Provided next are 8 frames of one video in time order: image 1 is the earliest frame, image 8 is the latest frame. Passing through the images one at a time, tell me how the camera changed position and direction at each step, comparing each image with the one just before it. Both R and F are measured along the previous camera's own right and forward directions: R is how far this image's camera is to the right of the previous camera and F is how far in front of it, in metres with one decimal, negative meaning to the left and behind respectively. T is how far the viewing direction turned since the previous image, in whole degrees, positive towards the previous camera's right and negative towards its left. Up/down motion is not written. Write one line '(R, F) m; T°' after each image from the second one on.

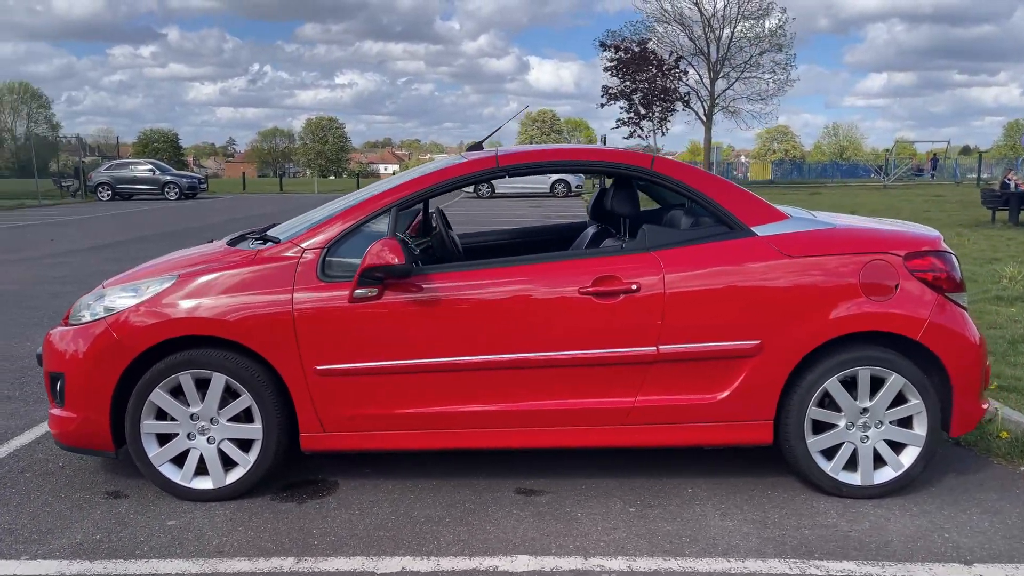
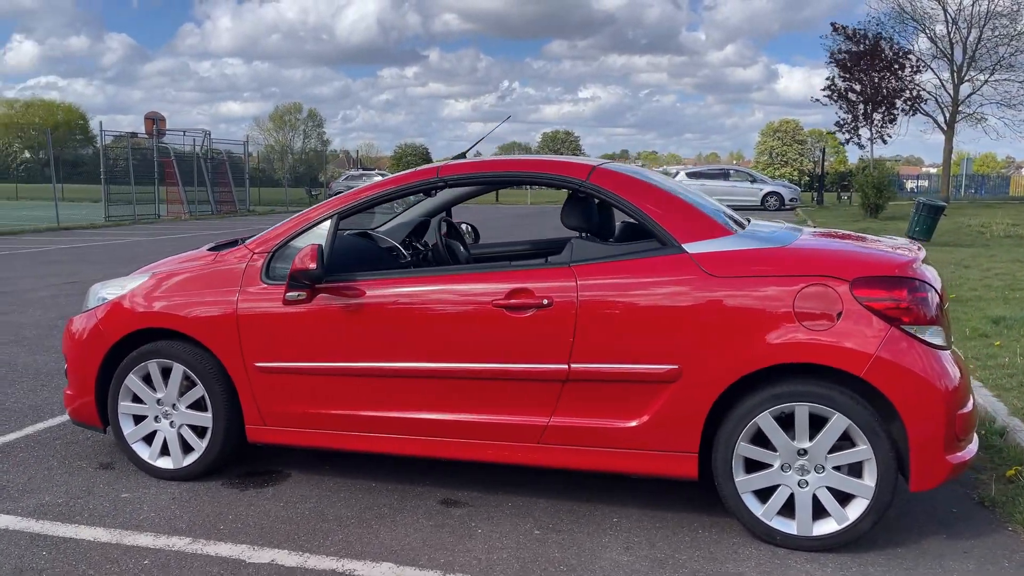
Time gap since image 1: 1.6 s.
(+1.3, +0.2) m; -16°
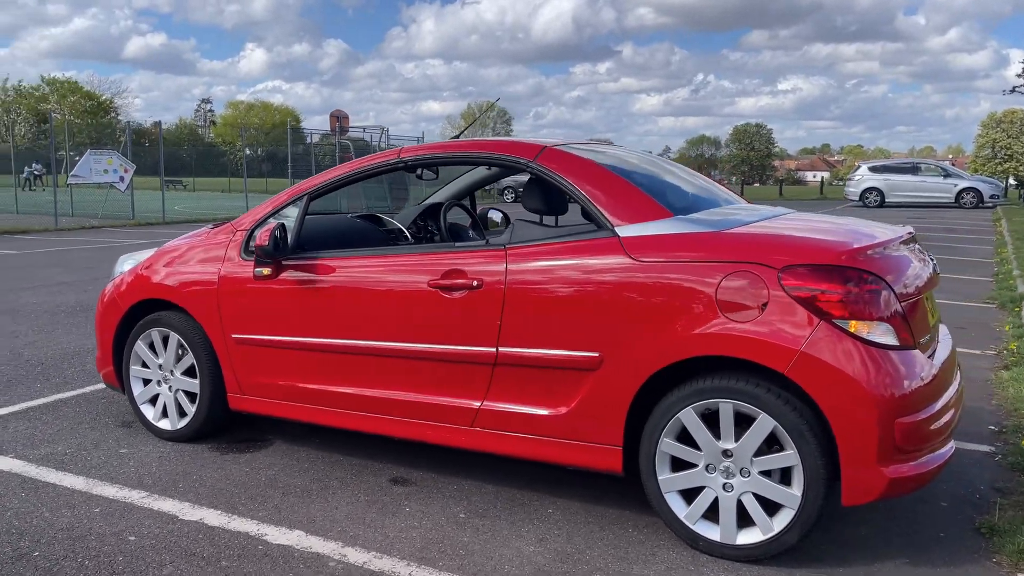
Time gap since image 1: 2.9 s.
(+1.0, +0.2) m; -12°
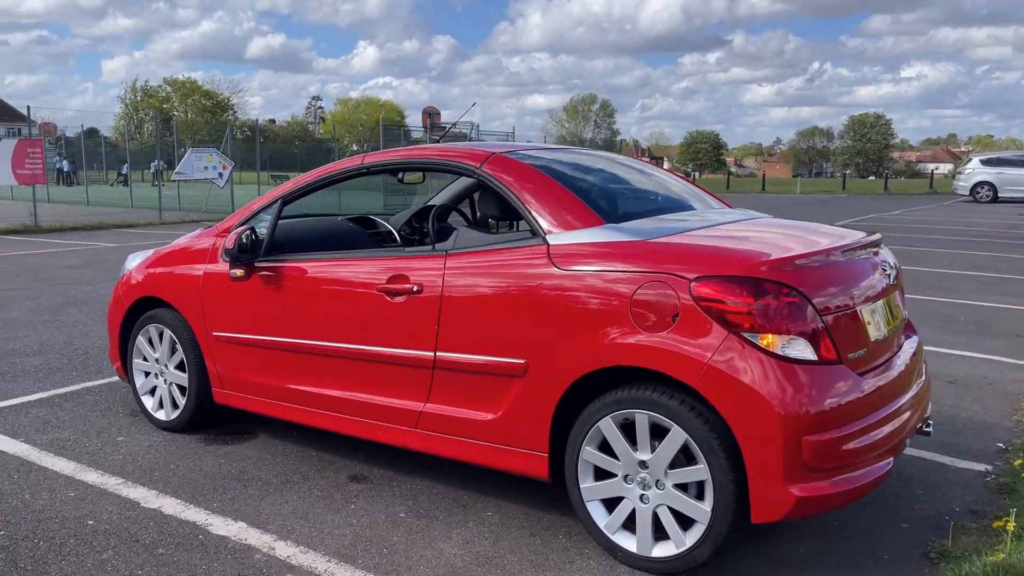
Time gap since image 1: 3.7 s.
(+0.7, 0.0) m; -7°
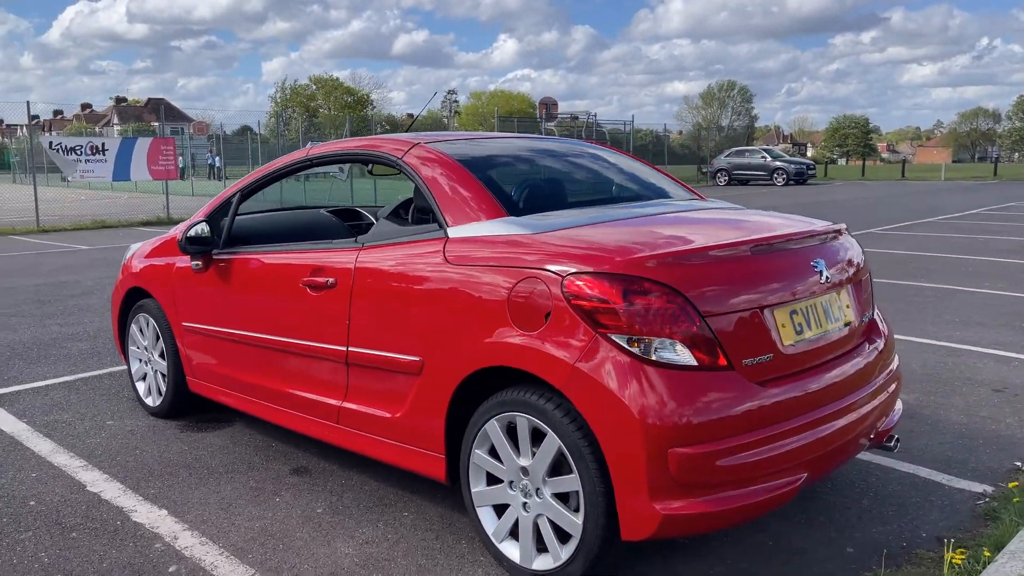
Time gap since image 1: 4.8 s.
(+0.9, +0.2) m; -9°
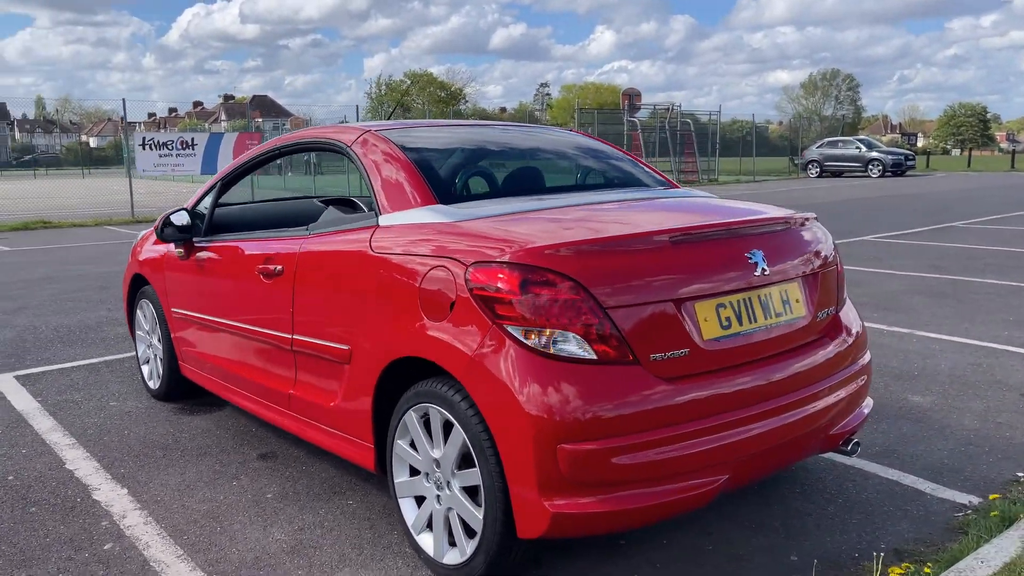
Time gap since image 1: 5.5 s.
(+0.6, +0.1) m; -6°
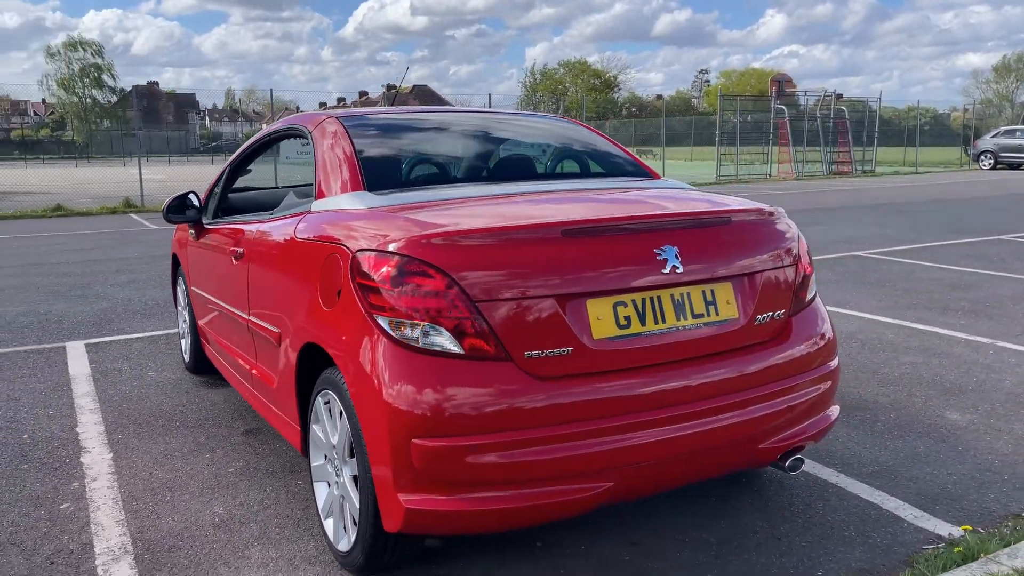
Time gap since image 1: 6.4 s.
(+0.8, +0.1) m; -10°
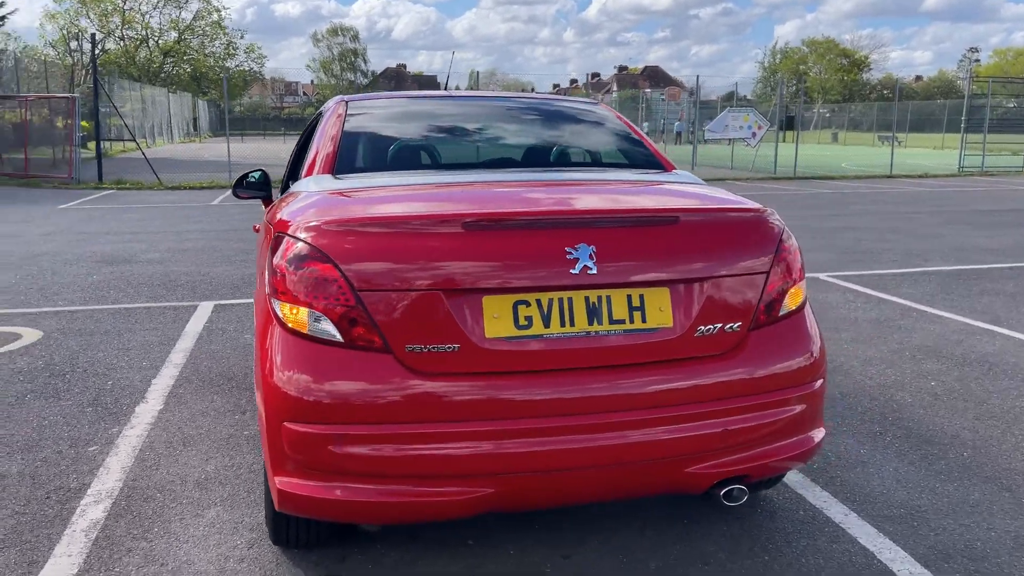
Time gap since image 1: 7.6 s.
(+0.9, +0.2) m; -15°
